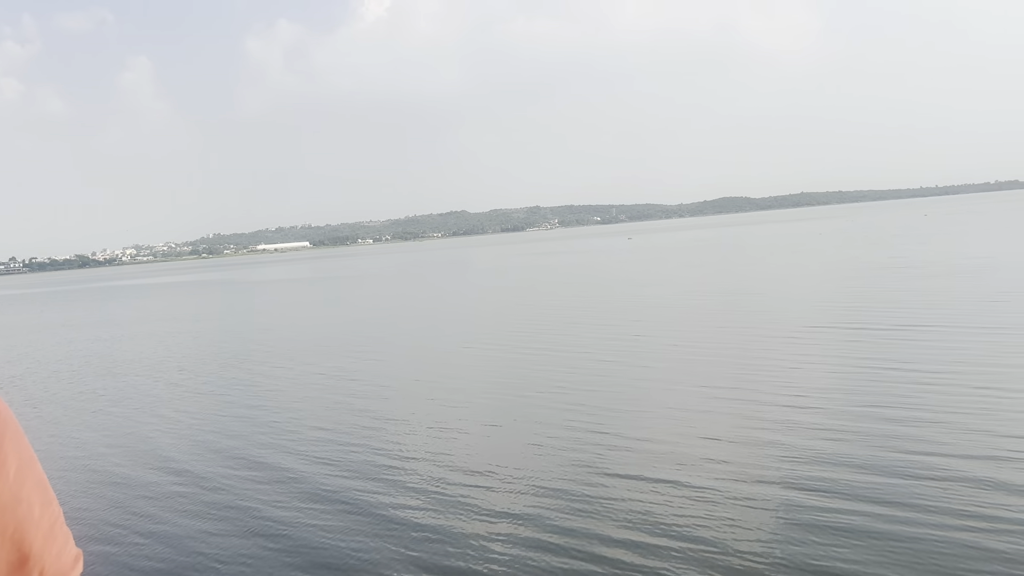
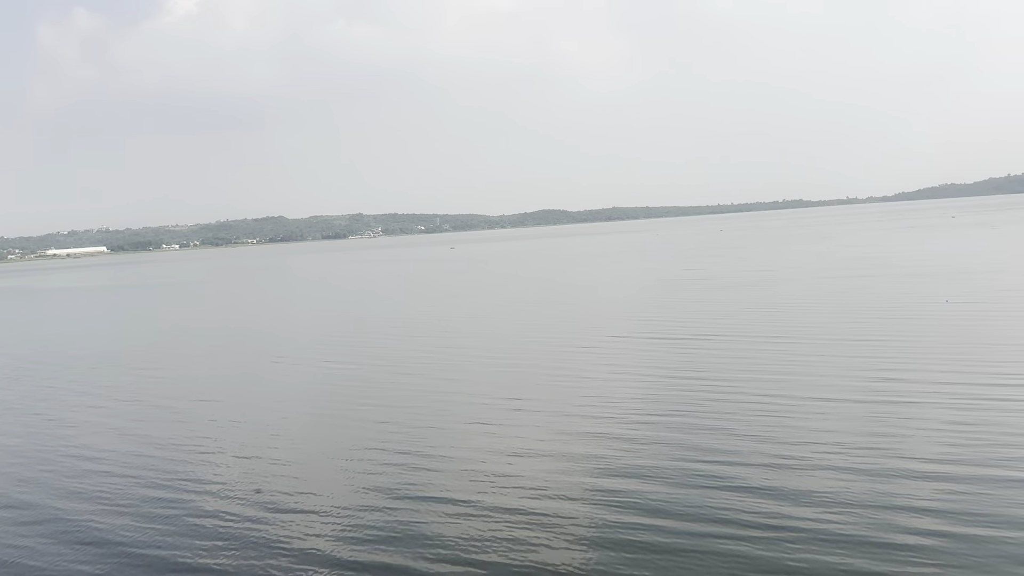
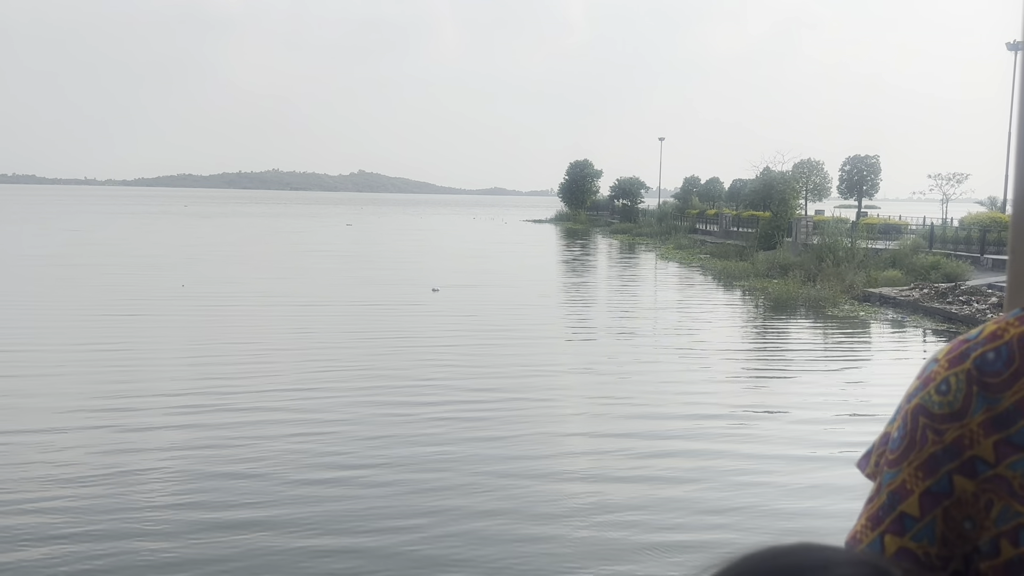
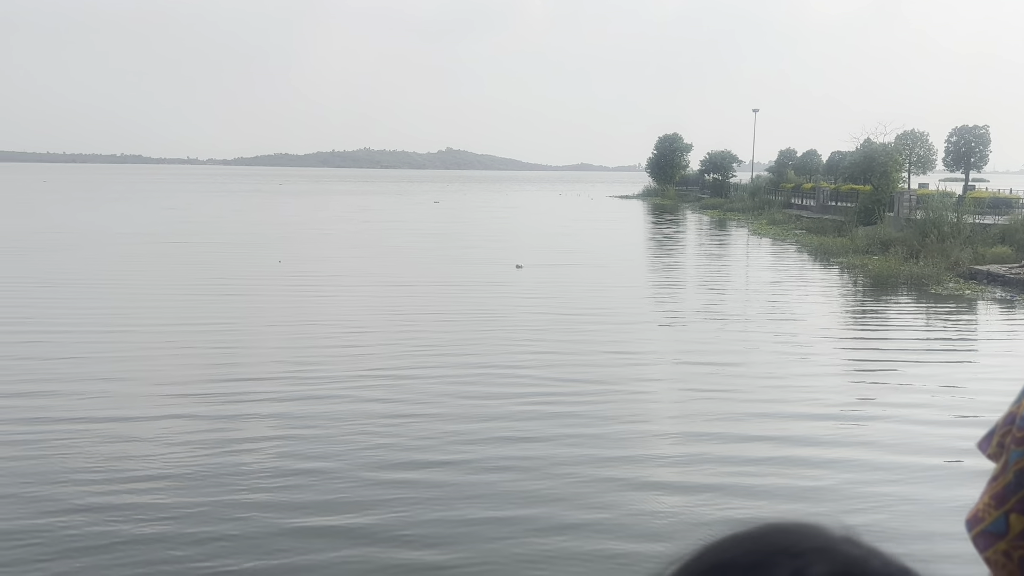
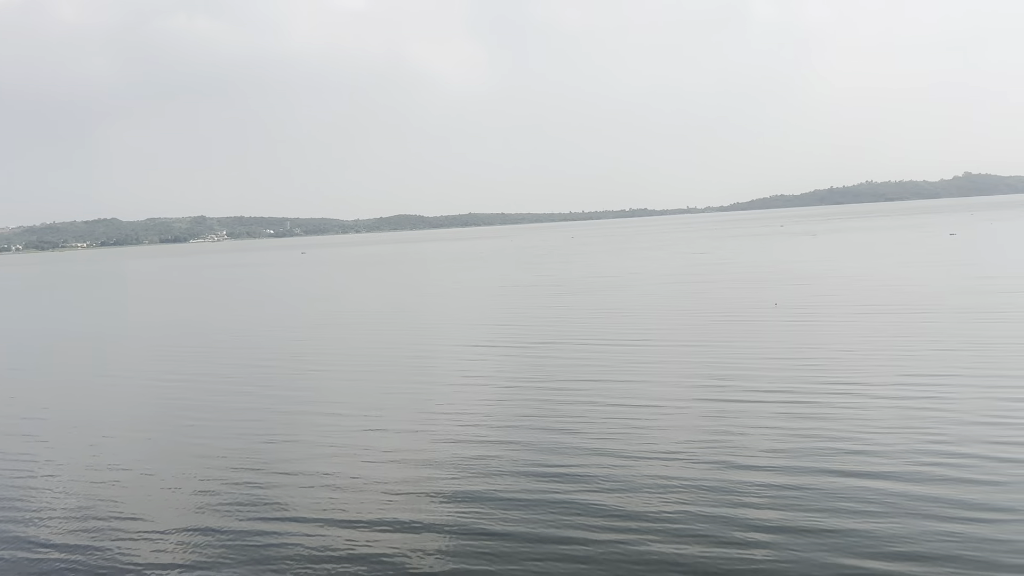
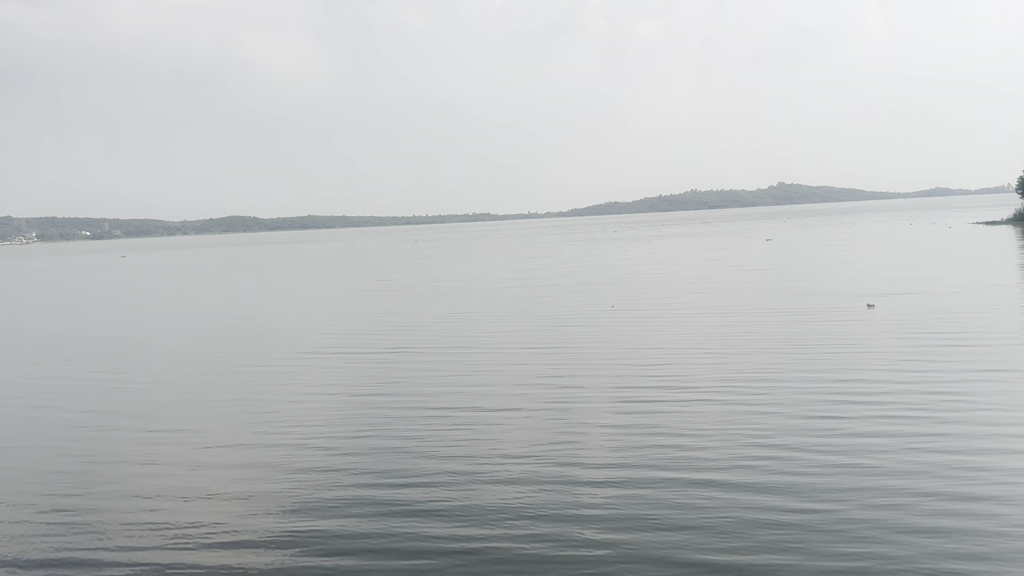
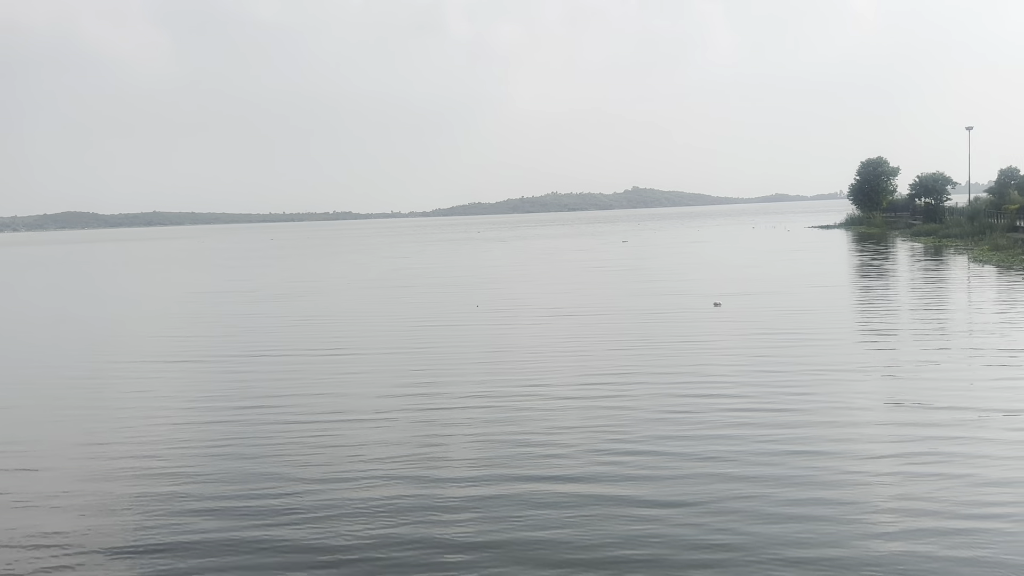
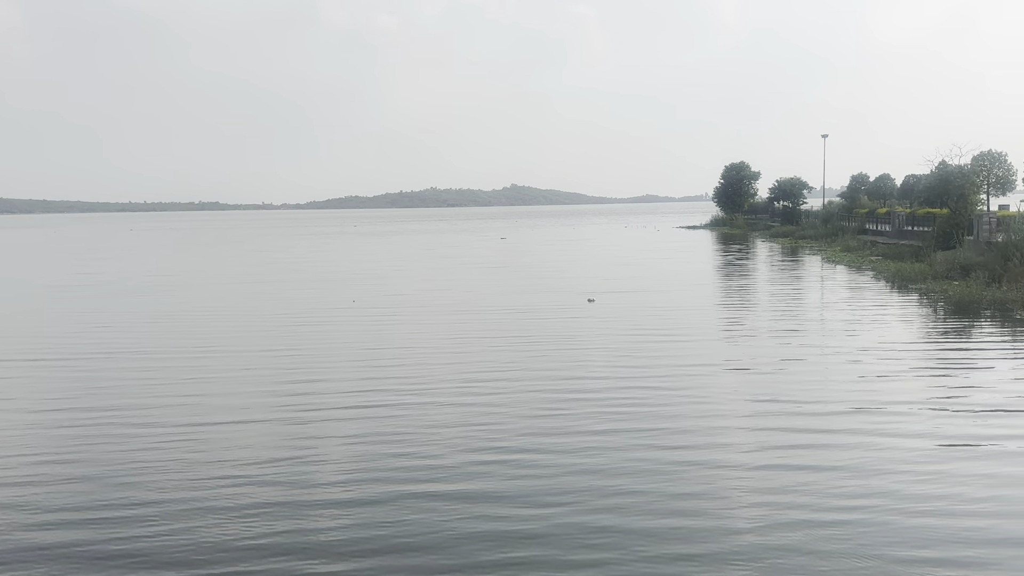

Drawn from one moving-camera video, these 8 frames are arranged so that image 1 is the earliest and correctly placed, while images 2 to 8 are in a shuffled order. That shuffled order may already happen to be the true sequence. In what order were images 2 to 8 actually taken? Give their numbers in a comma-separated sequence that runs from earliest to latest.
2, 5, 6, 7, 8, 3, 4
